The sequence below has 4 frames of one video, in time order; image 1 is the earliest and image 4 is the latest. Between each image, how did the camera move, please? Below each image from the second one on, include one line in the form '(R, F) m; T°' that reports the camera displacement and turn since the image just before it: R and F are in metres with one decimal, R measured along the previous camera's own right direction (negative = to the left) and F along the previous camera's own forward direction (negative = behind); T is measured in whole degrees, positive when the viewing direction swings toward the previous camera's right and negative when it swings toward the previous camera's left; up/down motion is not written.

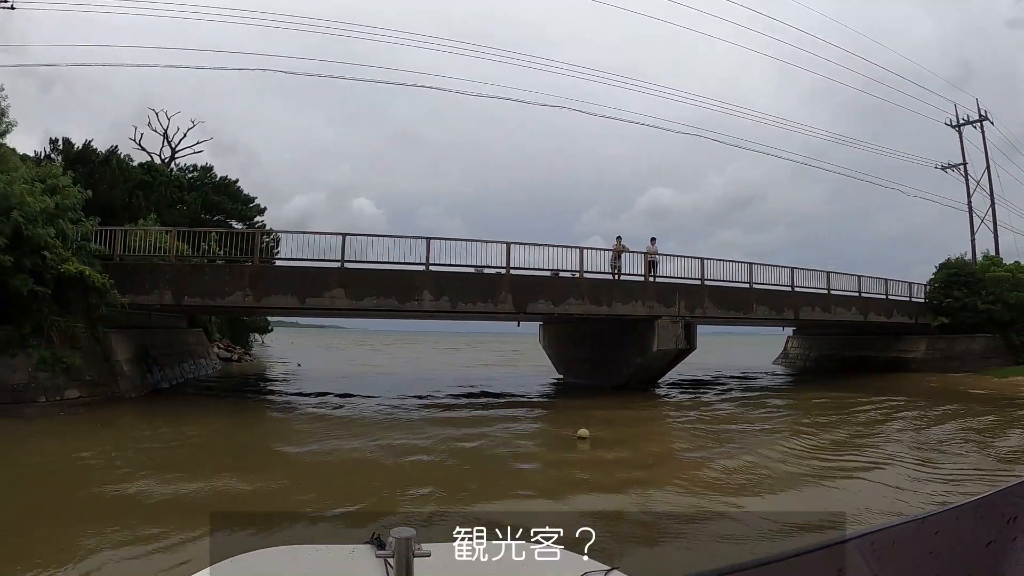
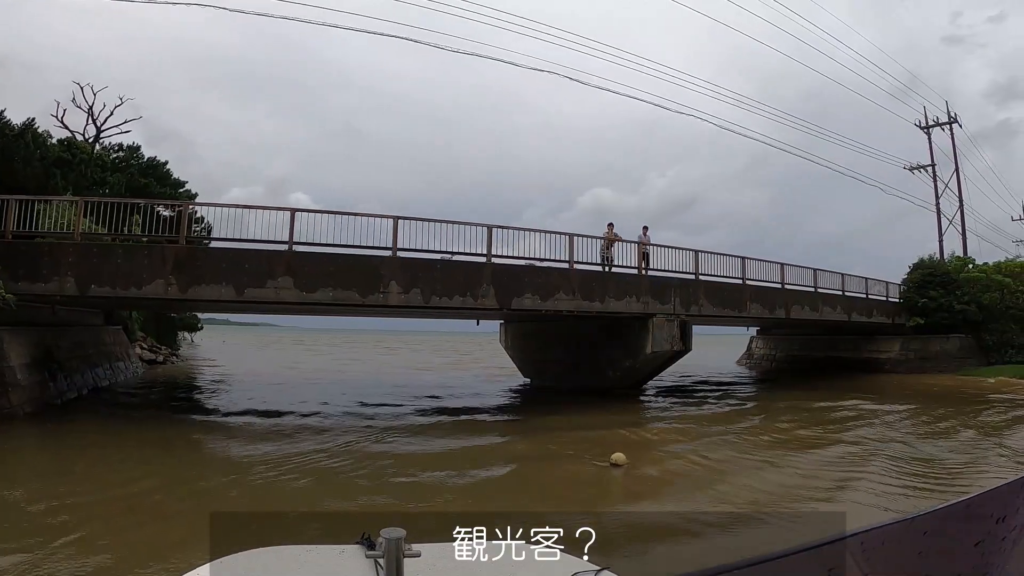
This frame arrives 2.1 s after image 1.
(-0.4, +1.4) m; +4°
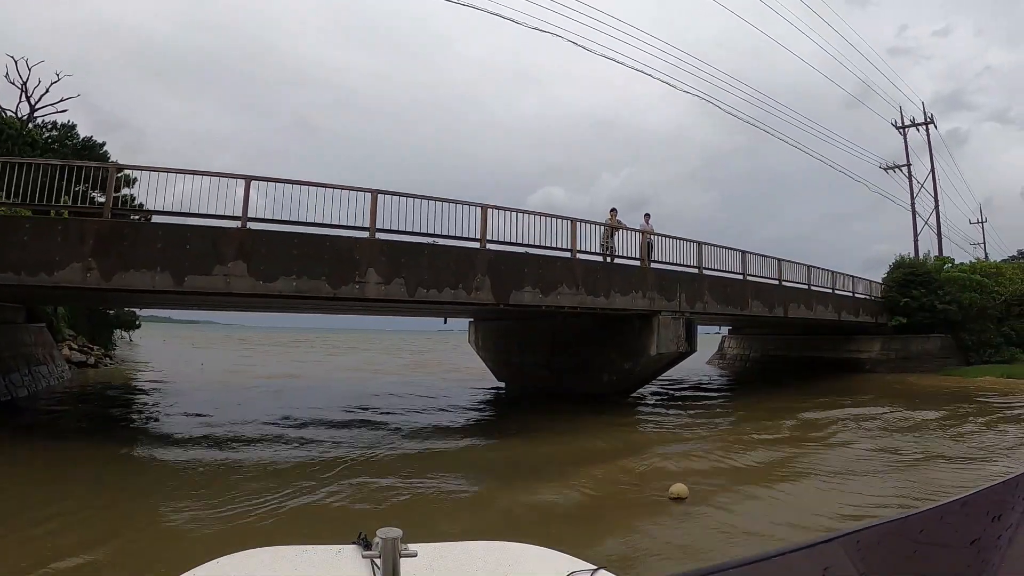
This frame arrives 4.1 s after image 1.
(-0.4, +1.2) m; +4°
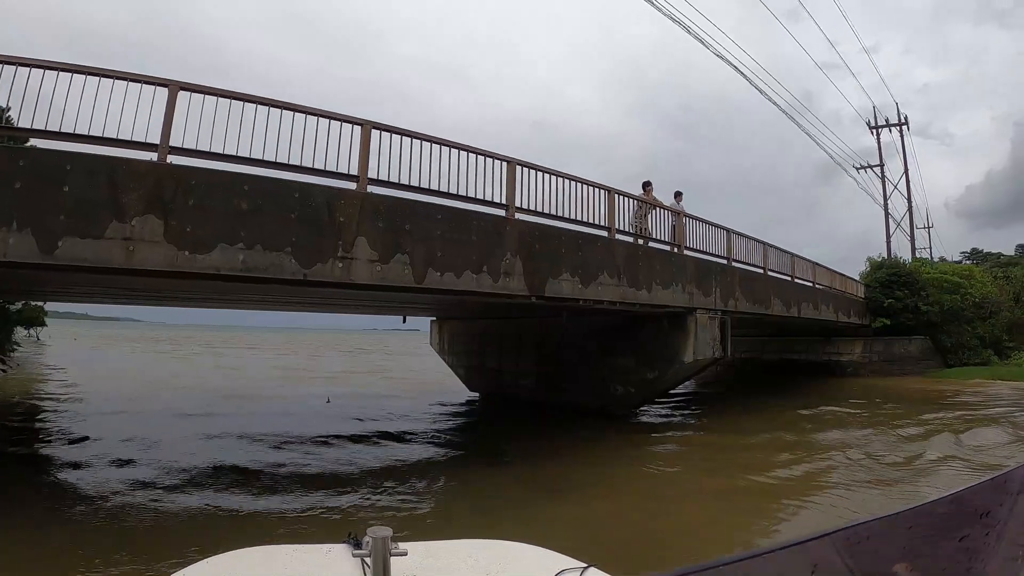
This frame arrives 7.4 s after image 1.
(-0.8, +1.9) m; +6°
